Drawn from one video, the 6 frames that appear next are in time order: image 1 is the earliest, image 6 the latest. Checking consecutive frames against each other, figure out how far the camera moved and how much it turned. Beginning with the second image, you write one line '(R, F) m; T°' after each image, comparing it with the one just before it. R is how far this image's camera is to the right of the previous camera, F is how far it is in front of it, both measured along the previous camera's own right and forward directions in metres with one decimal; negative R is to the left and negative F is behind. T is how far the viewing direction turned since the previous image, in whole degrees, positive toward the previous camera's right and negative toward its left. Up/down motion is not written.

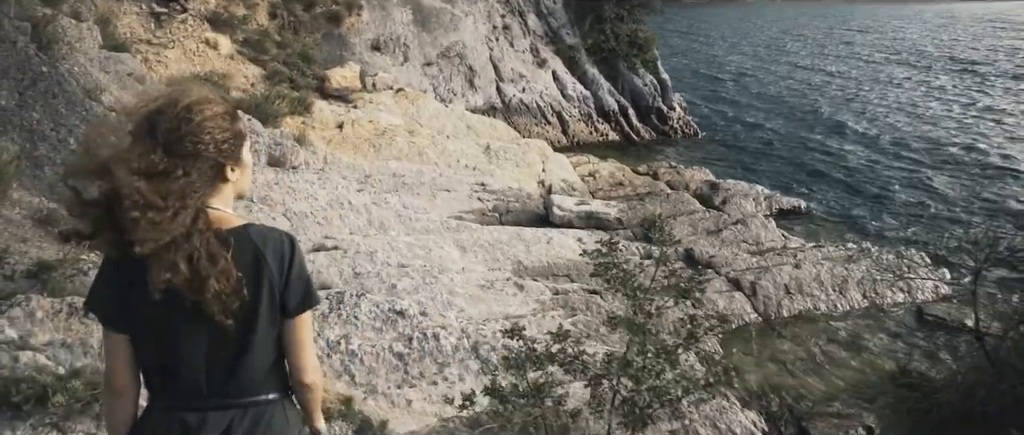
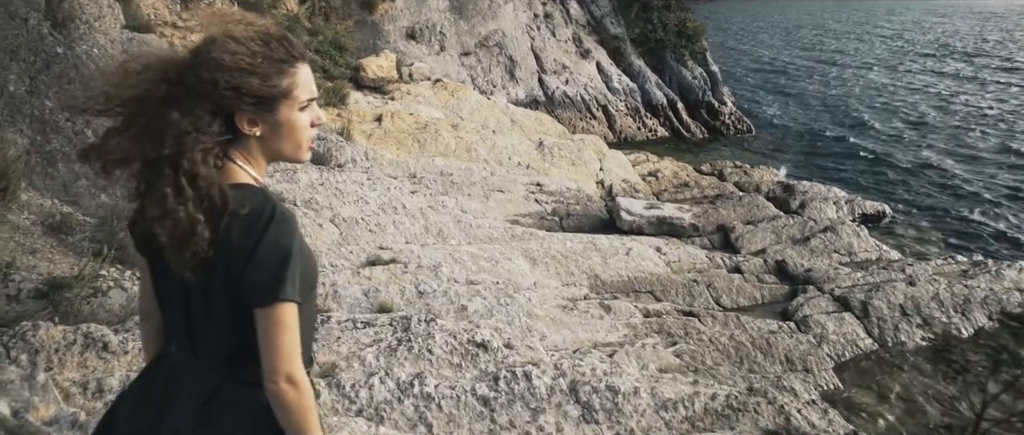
(-0.8, +1.5) m; -1°
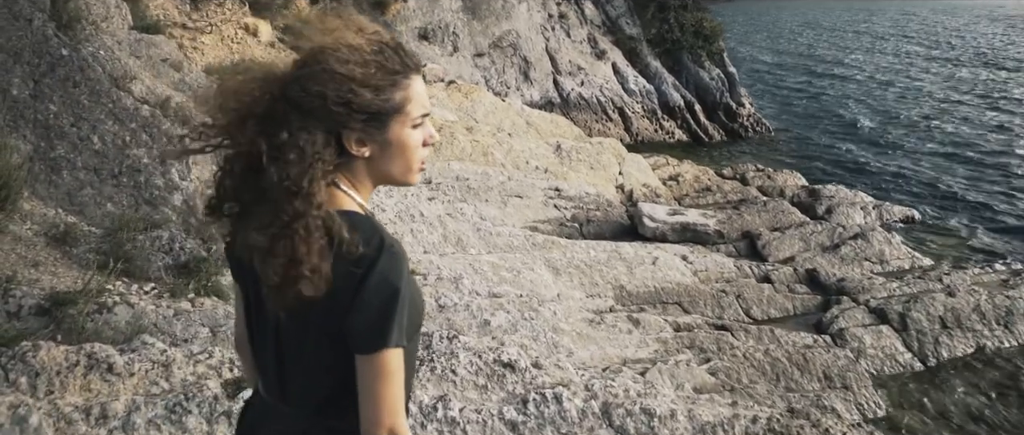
(-0.2, +0.4) m; -1°
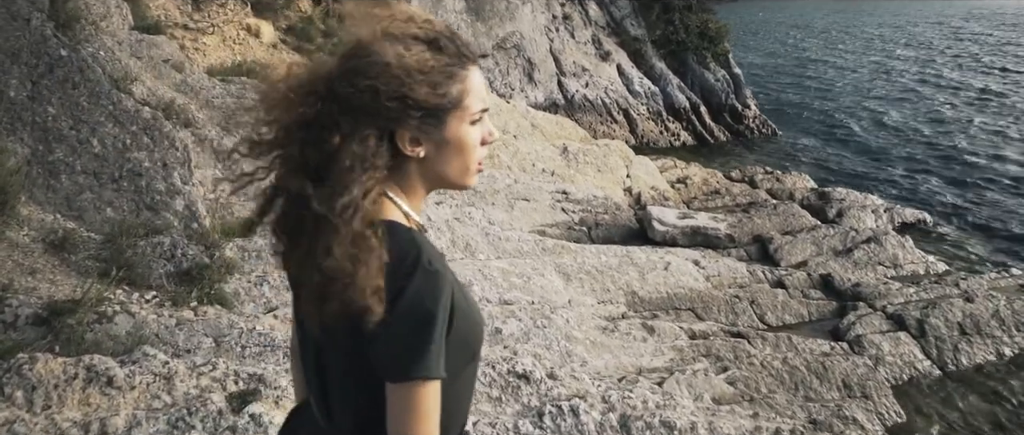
(-0.1, +0.2) m; 0°
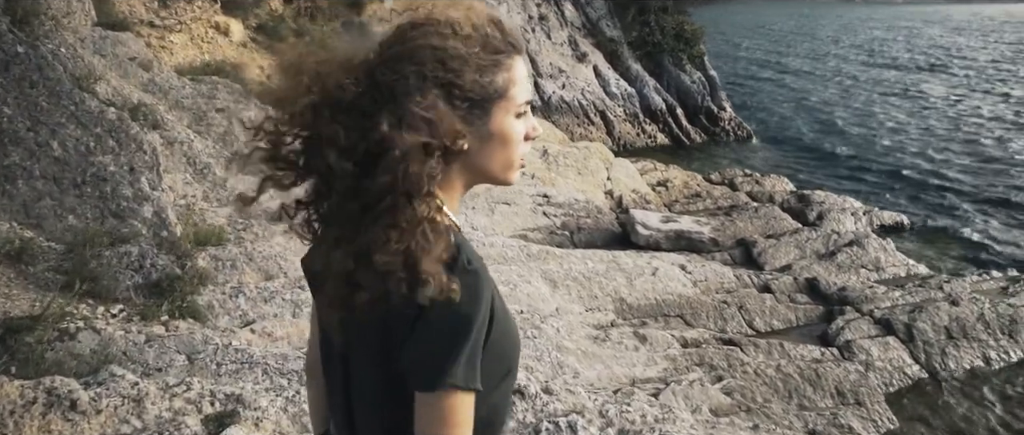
(-0.2, +0.3) m; +2°
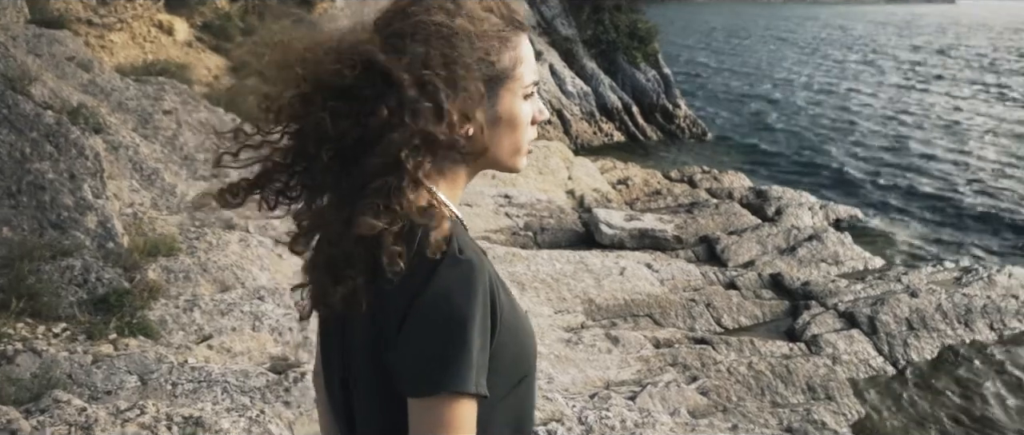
(-0.1, +0.3) m; +3°
